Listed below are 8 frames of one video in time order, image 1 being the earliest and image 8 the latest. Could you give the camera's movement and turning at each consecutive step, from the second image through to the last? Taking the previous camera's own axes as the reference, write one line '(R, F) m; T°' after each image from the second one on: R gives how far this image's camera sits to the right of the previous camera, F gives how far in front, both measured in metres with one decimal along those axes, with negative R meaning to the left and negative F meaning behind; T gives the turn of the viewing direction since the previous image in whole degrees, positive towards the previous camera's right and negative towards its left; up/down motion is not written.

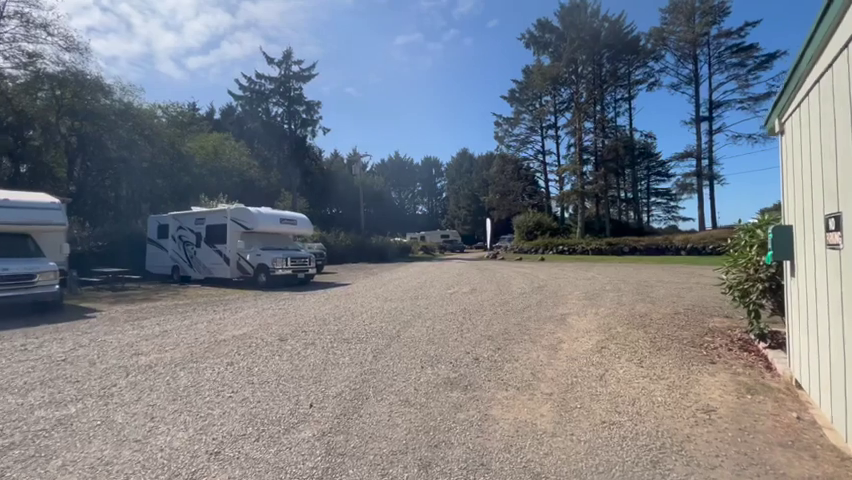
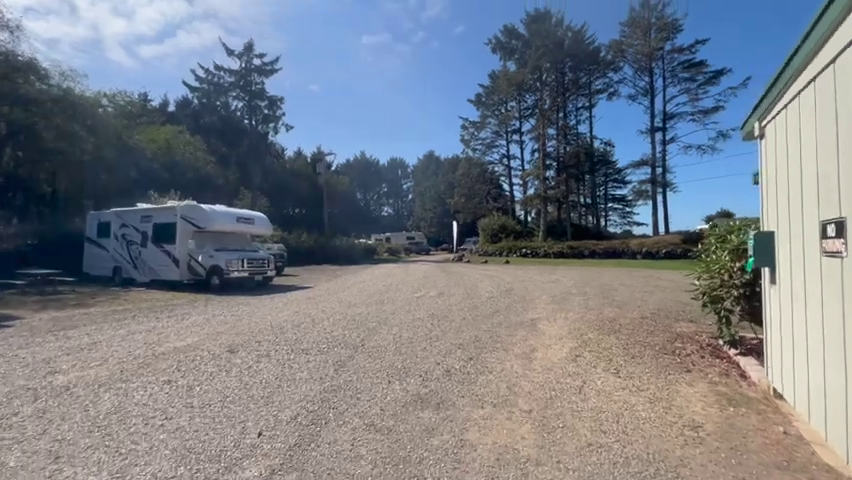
(-0.1, +0.5) m; +5°
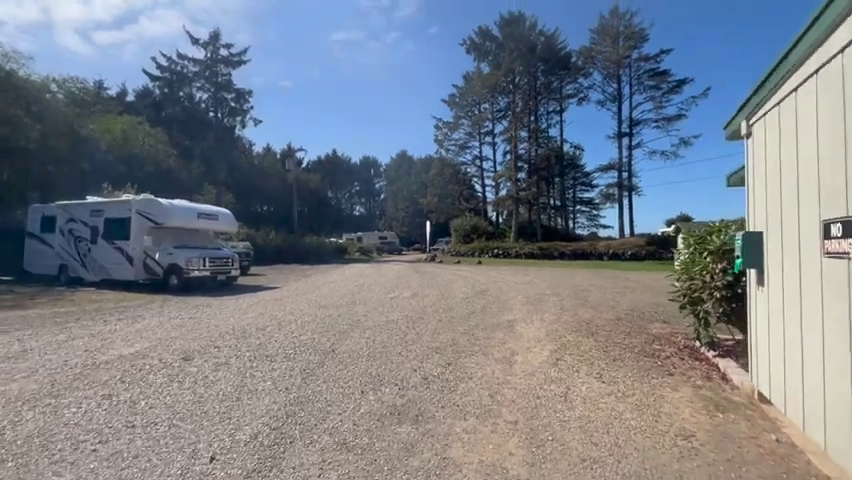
(-0.1, +0.4) m; +4°
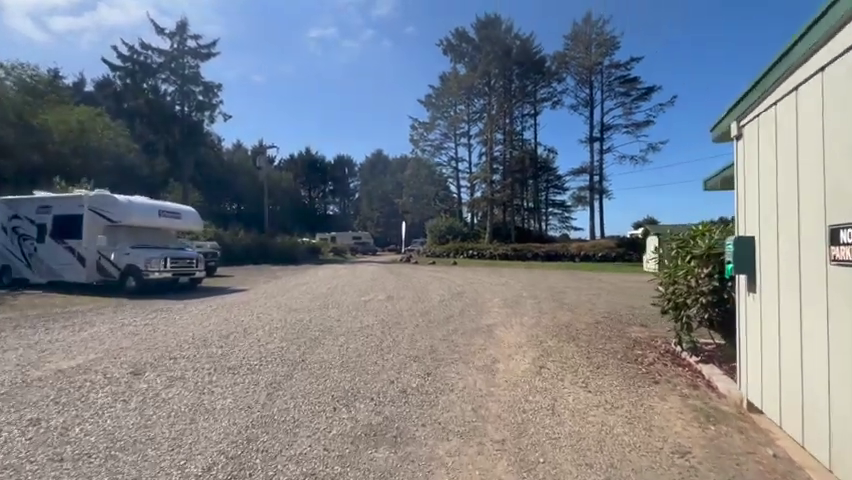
(-0.1, +0.4) m; +4°
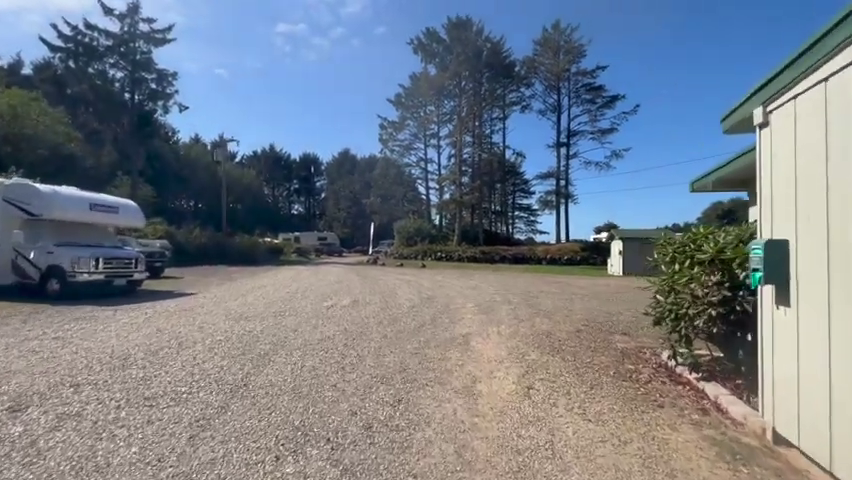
(-0.1, +1.0) m; +5°
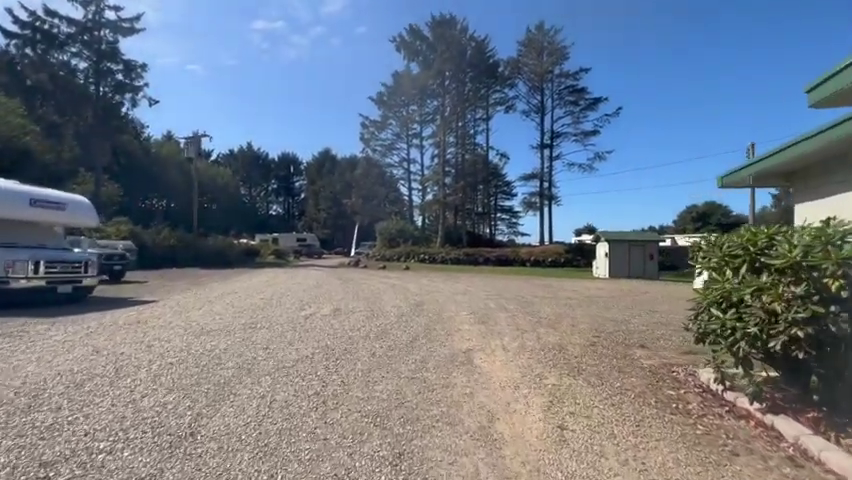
(-0.3, +1.3) m; +3°
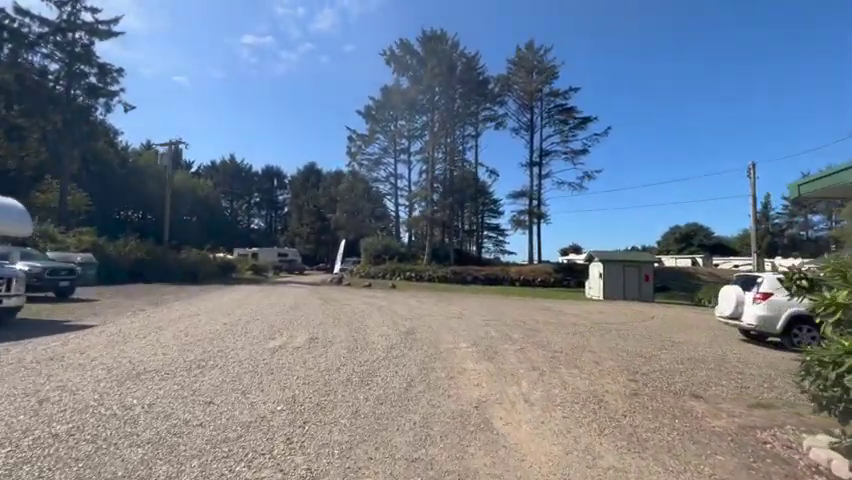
(-0.3, +1.8) m; +2°
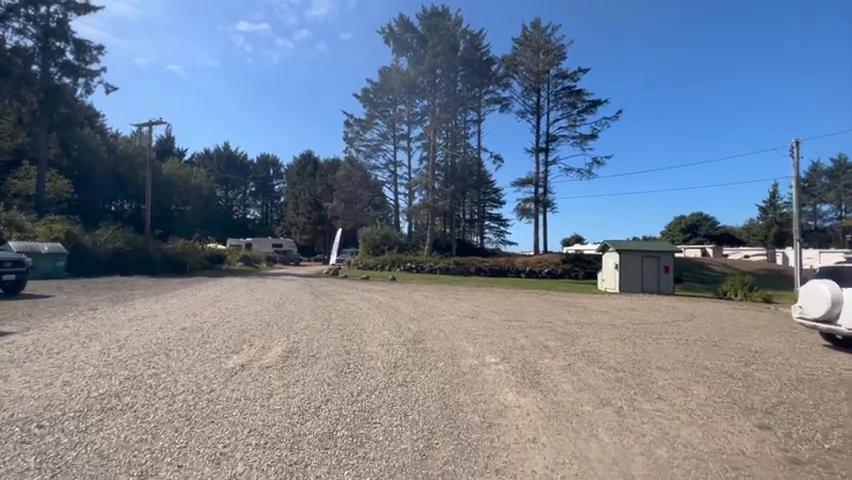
(-0.3, +2.6) m; 0°
